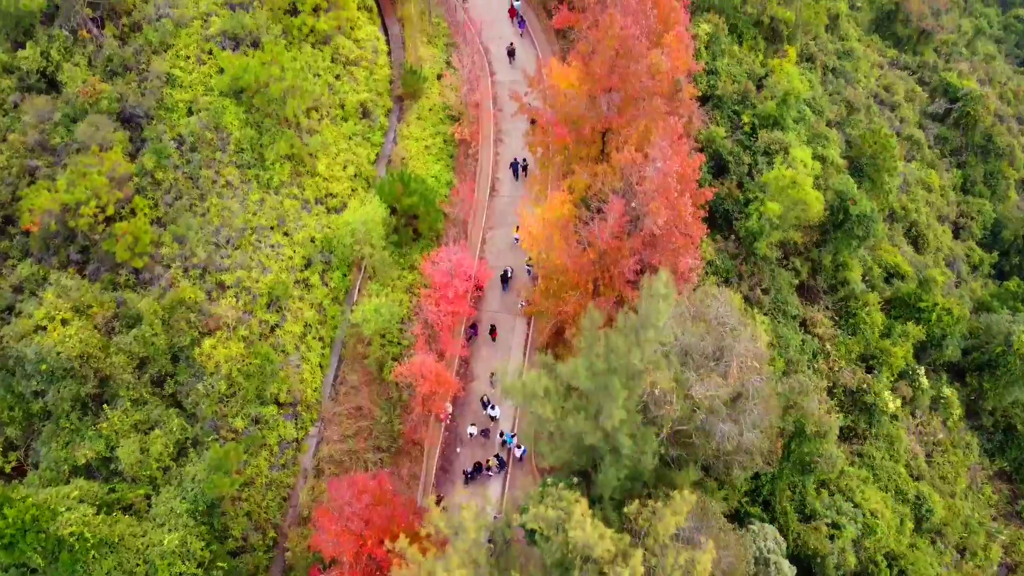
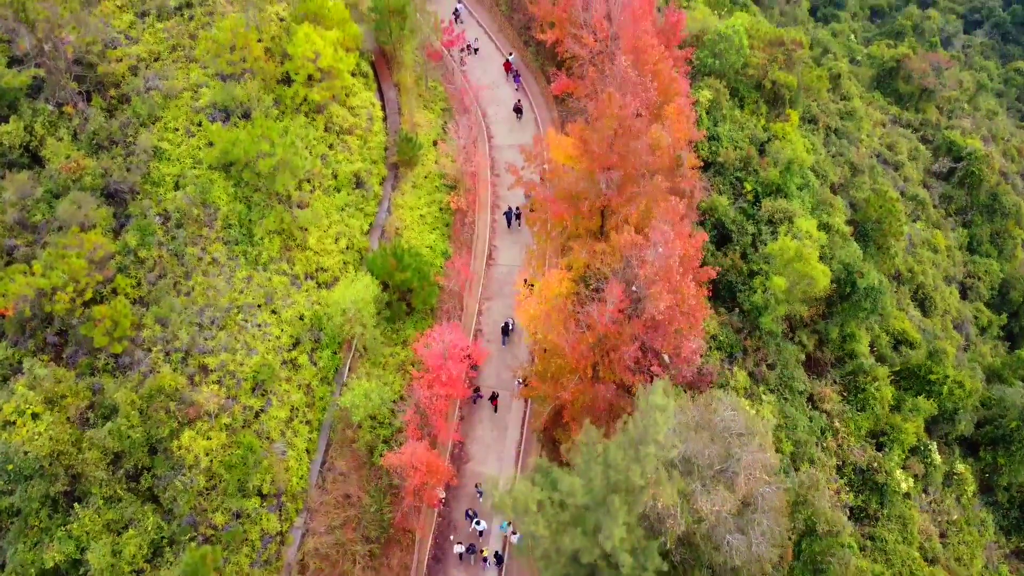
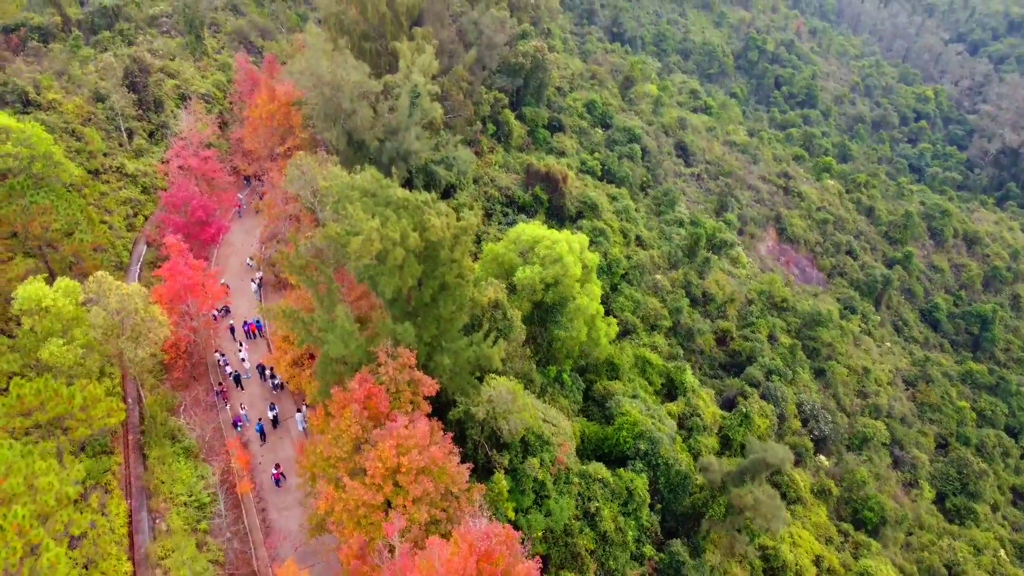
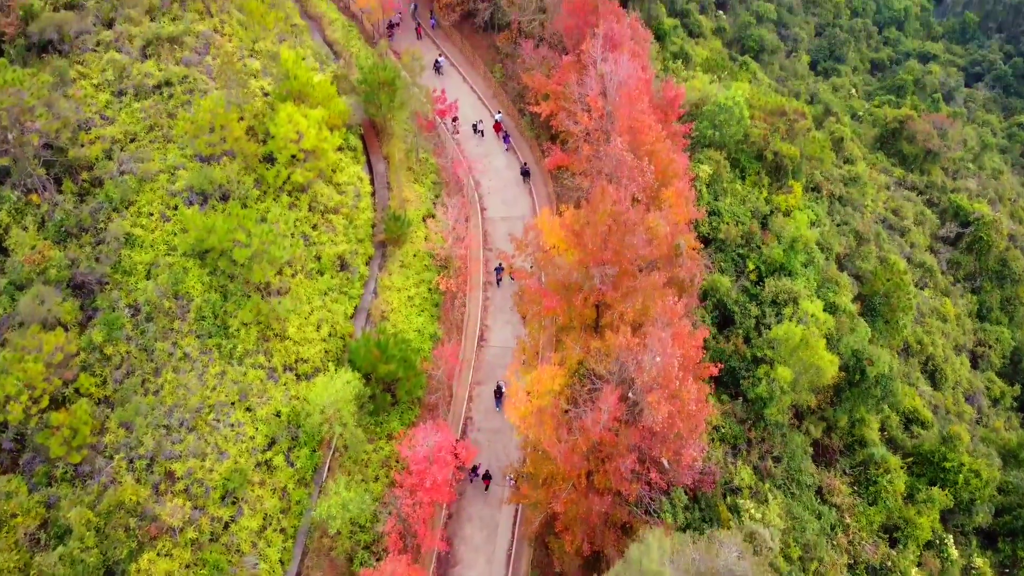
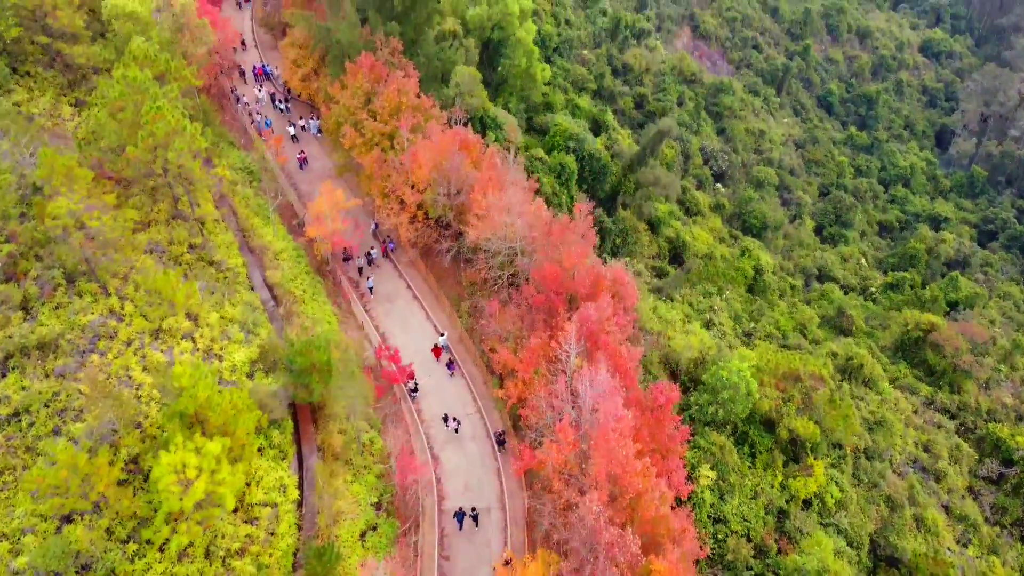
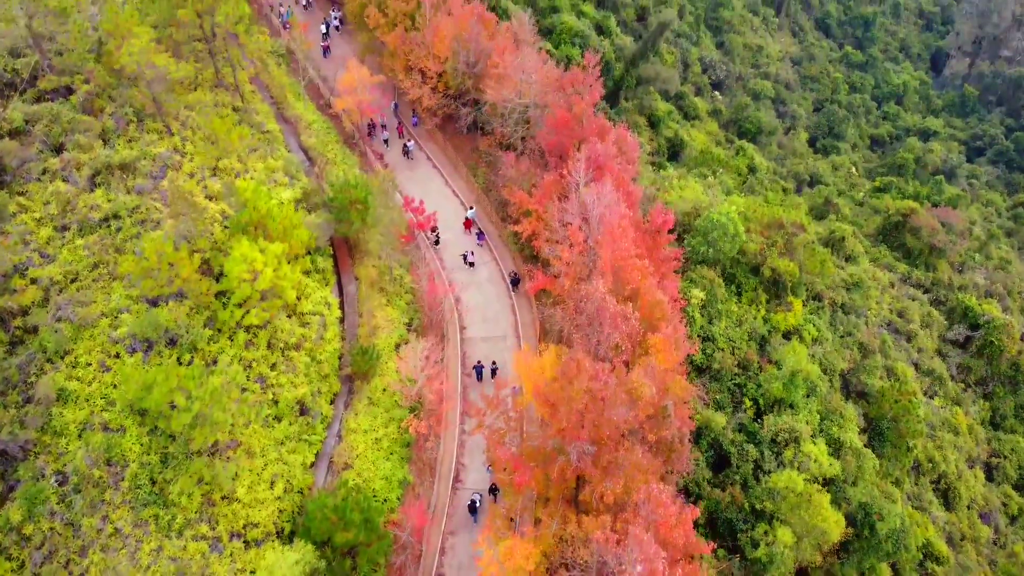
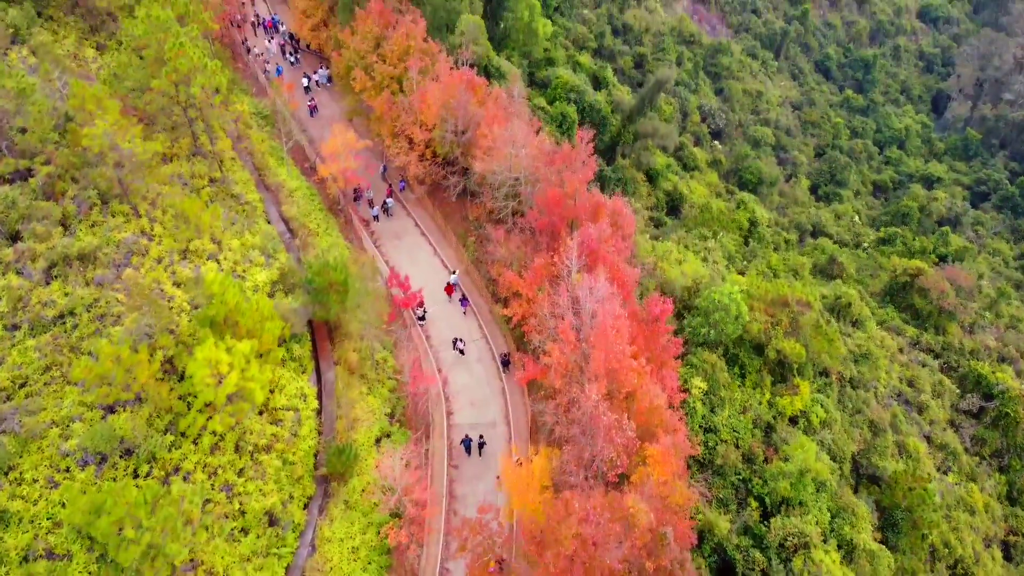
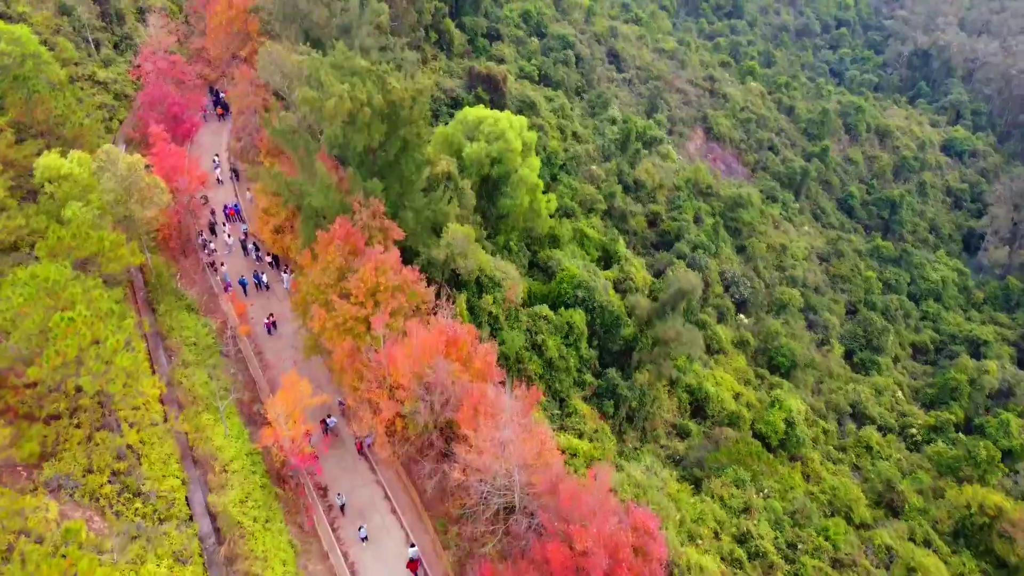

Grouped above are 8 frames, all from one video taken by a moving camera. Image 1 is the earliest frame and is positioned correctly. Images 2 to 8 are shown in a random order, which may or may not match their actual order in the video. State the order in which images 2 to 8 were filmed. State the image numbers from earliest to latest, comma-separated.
2, 4, 6, 7, 5, 8, 3
